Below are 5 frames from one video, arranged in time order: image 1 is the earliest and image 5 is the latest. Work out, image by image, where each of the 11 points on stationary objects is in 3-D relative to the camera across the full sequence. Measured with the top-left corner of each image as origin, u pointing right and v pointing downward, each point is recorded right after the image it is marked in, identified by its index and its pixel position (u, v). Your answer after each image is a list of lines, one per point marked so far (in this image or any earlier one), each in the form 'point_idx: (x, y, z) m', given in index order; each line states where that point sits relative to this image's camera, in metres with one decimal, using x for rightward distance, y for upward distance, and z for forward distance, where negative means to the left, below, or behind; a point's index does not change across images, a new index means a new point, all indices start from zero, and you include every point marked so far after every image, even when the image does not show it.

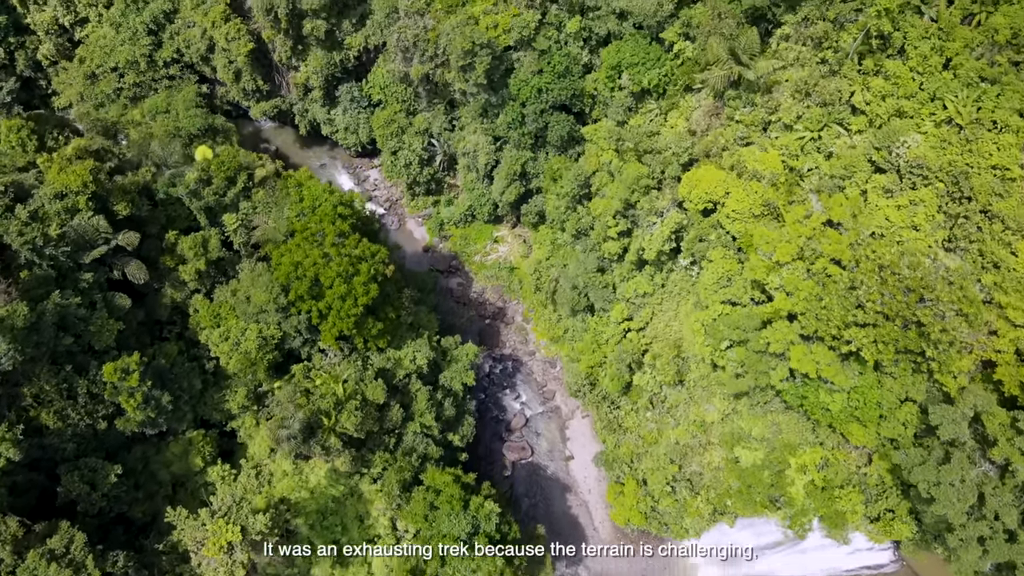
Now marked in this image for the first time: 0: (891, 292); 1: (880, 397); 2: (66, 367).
0: (+9.3, -0.1, +18.1) m
1: (+9.5, -2.8, +19.1) m
2: (-12.0, -2.1, +19.8) m
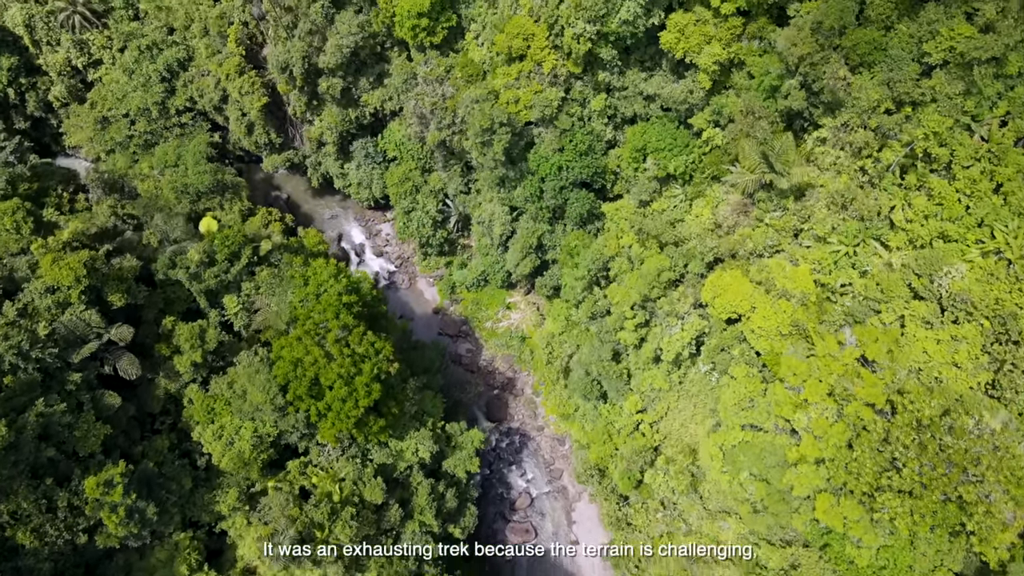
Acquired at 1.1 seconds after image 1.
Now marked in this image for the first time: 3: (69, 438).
0: (+9.5, -3.8, +16.7) m
1: (+9.6, -6.5, +17.7) m
2: (-11.9, -4.9, +18.8) m
3: (-11.6, -3.9, +19.3) m
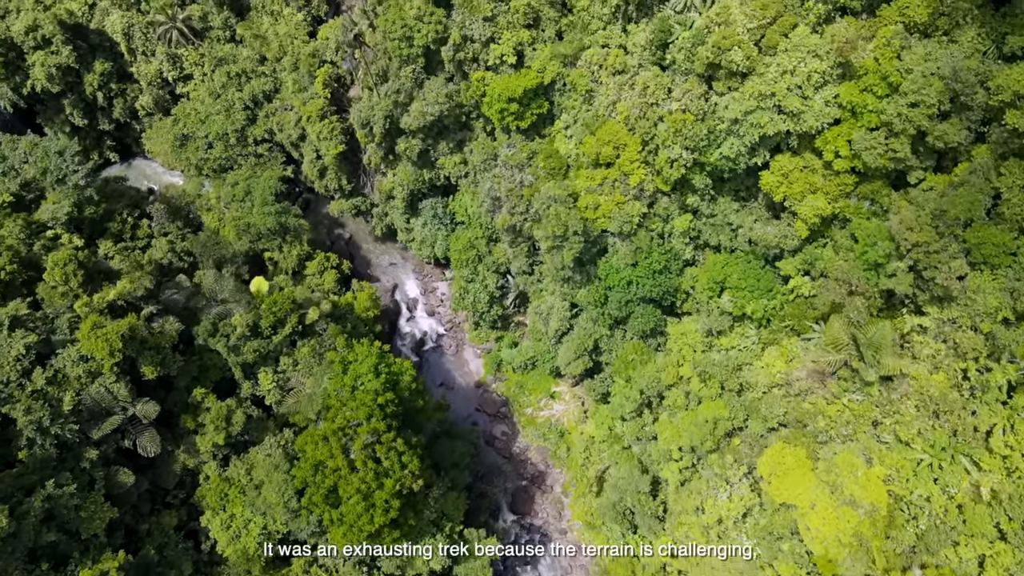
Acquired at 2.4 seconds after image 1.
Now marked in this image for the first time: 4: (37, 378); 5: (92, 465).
0: (+9.4, -9.3, +14.4) m
1: (+9.2, -12.1, +15.4) m
2: (-11.6, -6.8, +18.2) m
3: (-11.1, -5.9, +18.7) m
4: (-12.3, -2.4, +19.0) m
5: (-11.1, -4.7, +19.5) m
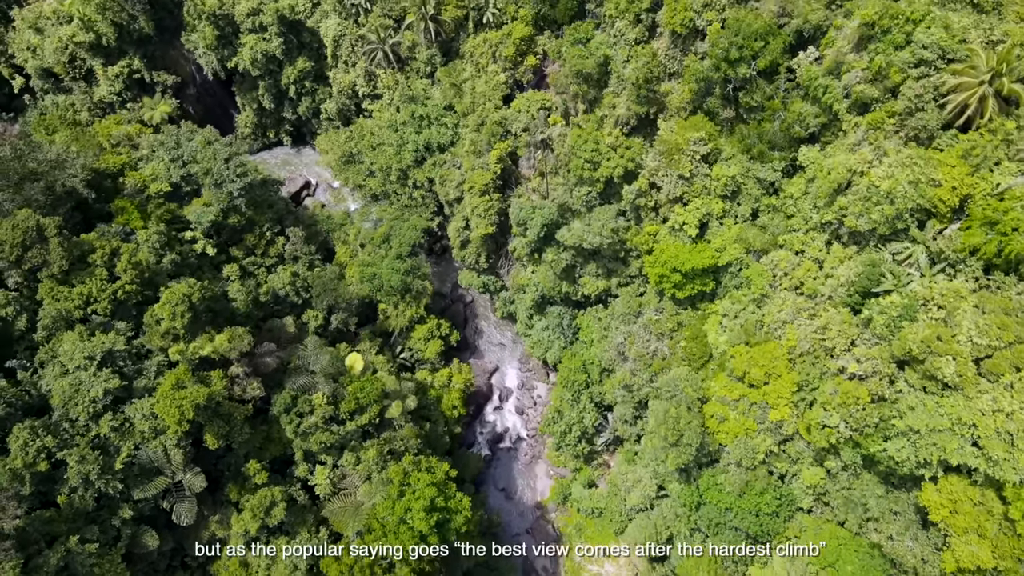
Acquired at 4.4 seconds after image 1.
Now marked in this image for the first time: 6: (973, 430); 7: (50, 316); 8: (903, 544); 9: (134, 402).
0: (+6.4, -17.6, +11.0) m
1: (+5.4, -20.1, +12.1) m
2: (-11.5, -7.9, +17.9) m
3: (-10.6, -7.3, +18.3) m
4: (-10.4, -3.5, +18.7) m
5: (-10.1, -6.1, +19.1) m
6: (+10.8, -3.3, +17.2) m
7: (-12.3, -0.8, +19.5) m
8: (+10.7, -6.9, +20.0) m
9: (-10.0, -3.0, +19.5) m
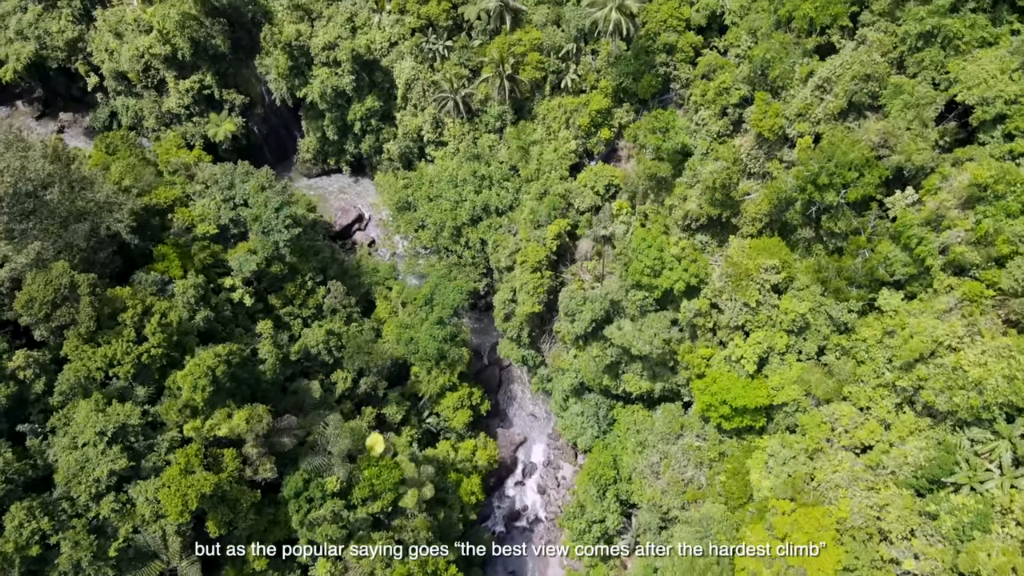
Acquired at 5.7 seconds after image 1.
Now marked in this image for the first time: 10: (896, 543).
0: (+4.2, -21.7, +9.3) m
1: (+2.9, -24.0, +10.5) m
2: (-11.7, -9.5, +17.2) m
3: (-10.8, -9.0, +17.6) m
4: (-10.0, -5.4, +18.0) m
5: (-10.0, -8.0, +18.4) m
6: (+10.9, -8.2, +15.2) m
7: (-11.4, -2.4, +18.9) m
8: (+10.4, -11.7, +18.0) m
9: (-9.5, -4.9, +18.7) m
10: (+9.7, -6.5, +18.7) m
